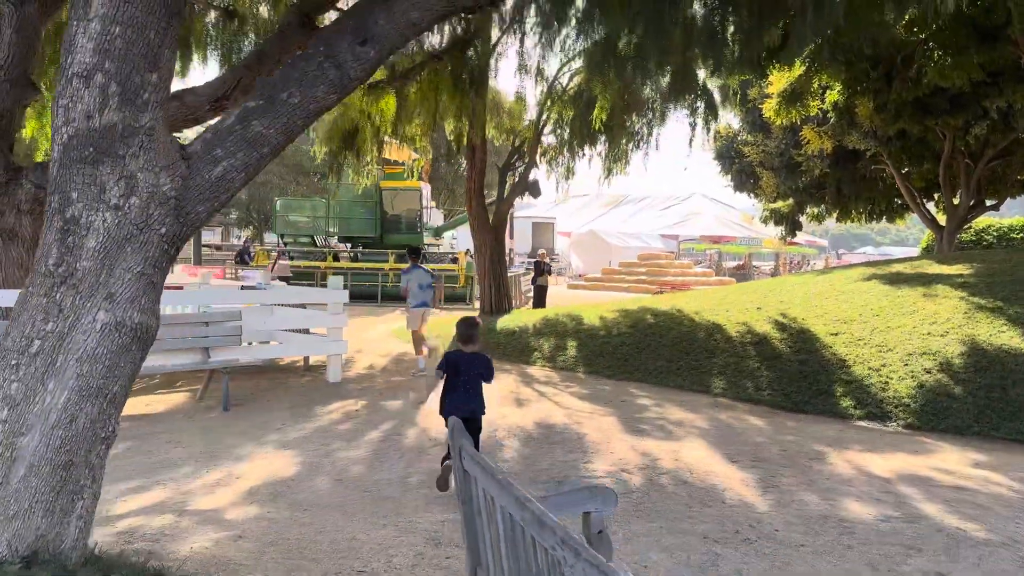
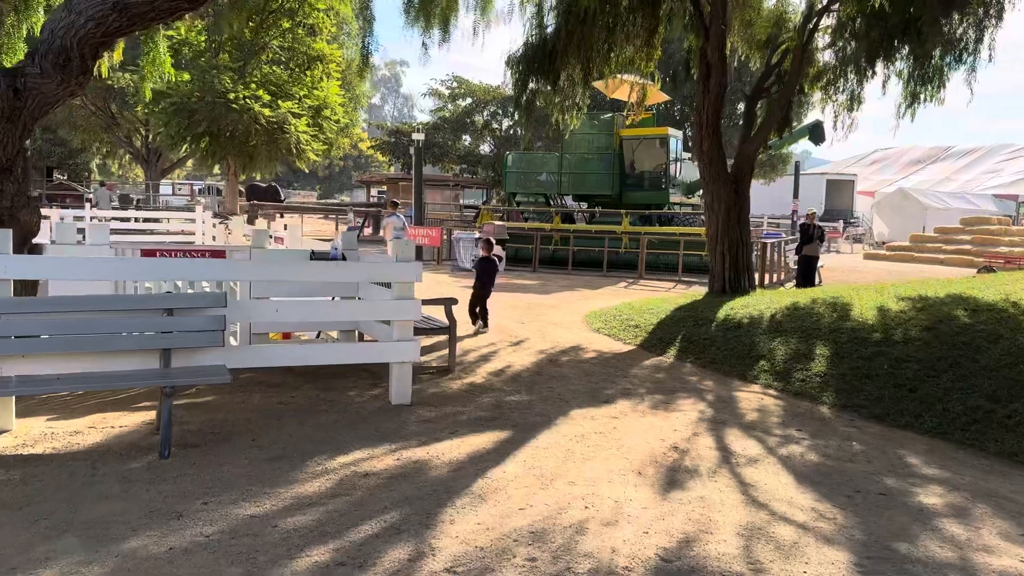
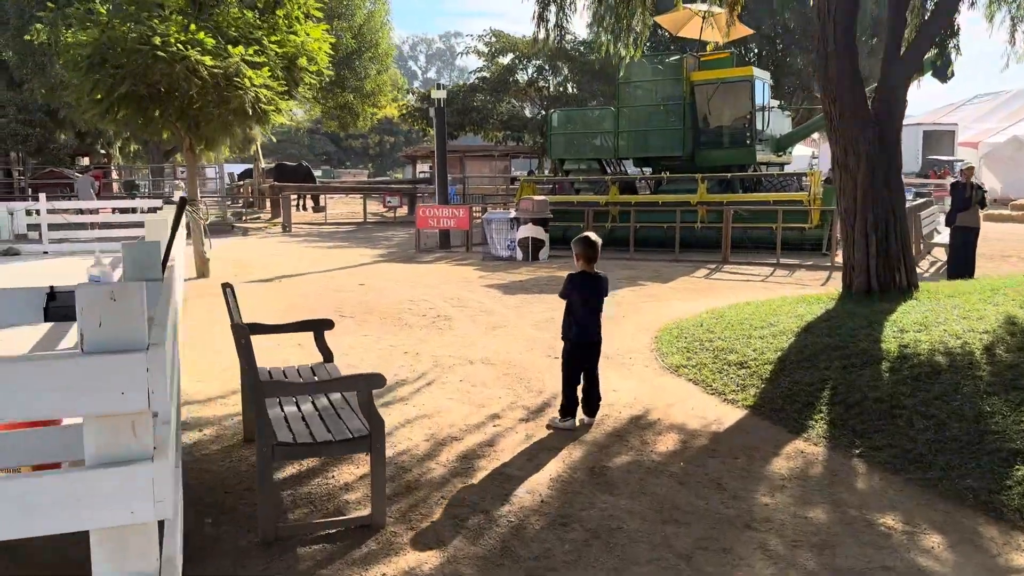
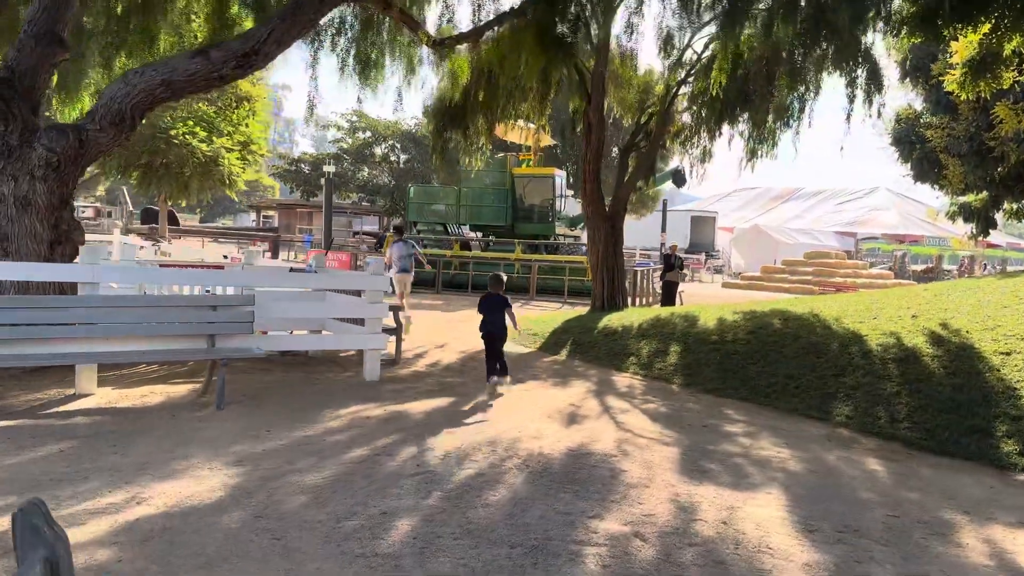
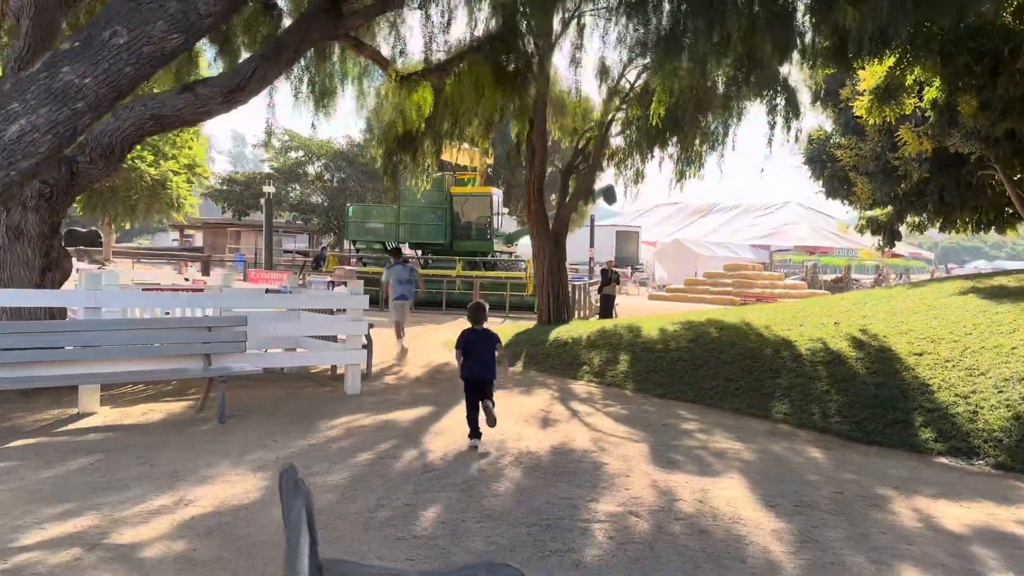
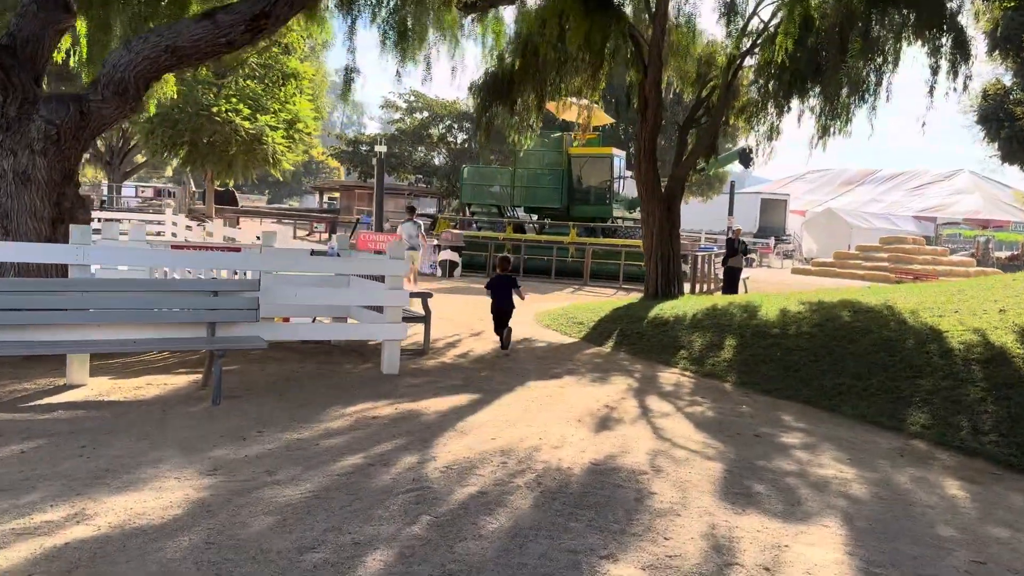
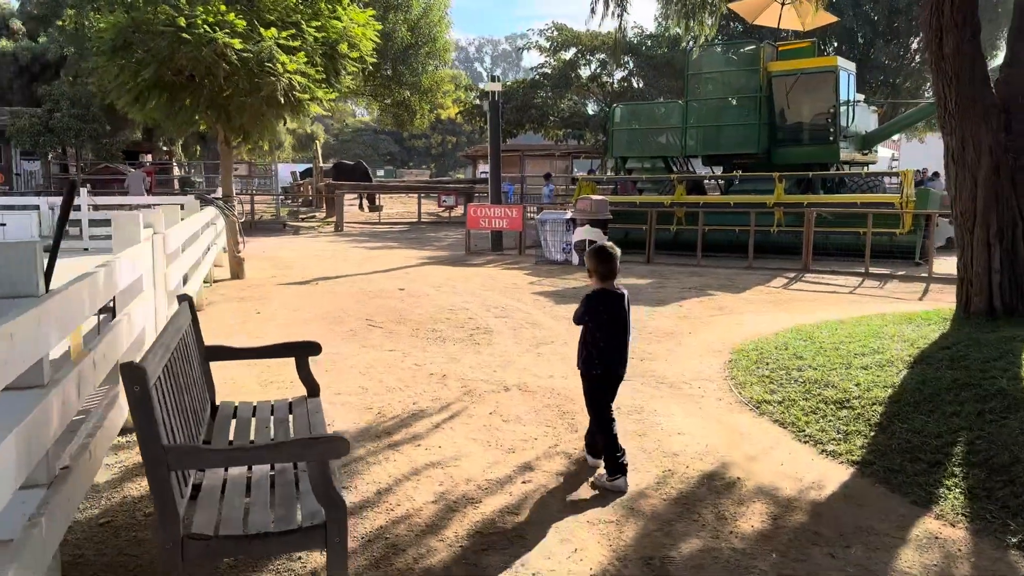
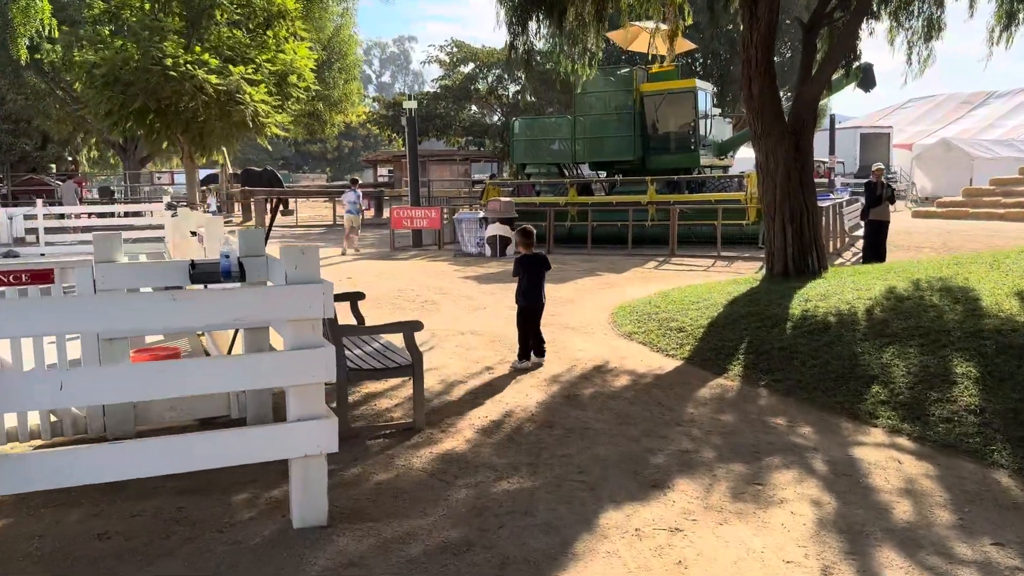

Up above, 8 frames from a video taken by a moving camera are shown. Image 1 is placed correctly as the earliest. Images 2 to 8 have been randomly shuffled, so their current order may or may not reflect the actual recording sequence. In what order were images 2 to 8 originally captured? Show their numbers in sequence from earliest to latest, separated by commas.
5, 4, 6, 2, 8, 3, 7
